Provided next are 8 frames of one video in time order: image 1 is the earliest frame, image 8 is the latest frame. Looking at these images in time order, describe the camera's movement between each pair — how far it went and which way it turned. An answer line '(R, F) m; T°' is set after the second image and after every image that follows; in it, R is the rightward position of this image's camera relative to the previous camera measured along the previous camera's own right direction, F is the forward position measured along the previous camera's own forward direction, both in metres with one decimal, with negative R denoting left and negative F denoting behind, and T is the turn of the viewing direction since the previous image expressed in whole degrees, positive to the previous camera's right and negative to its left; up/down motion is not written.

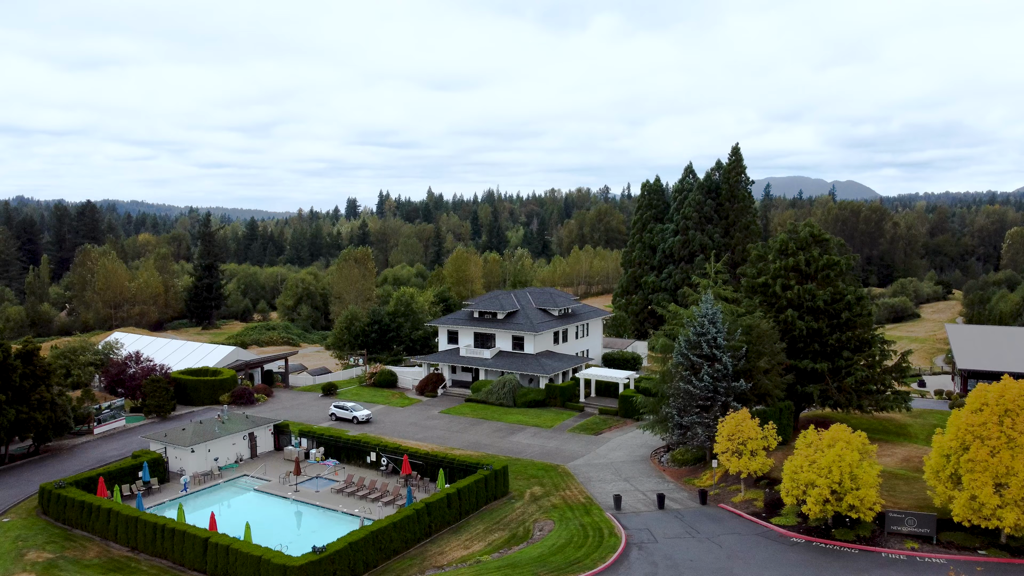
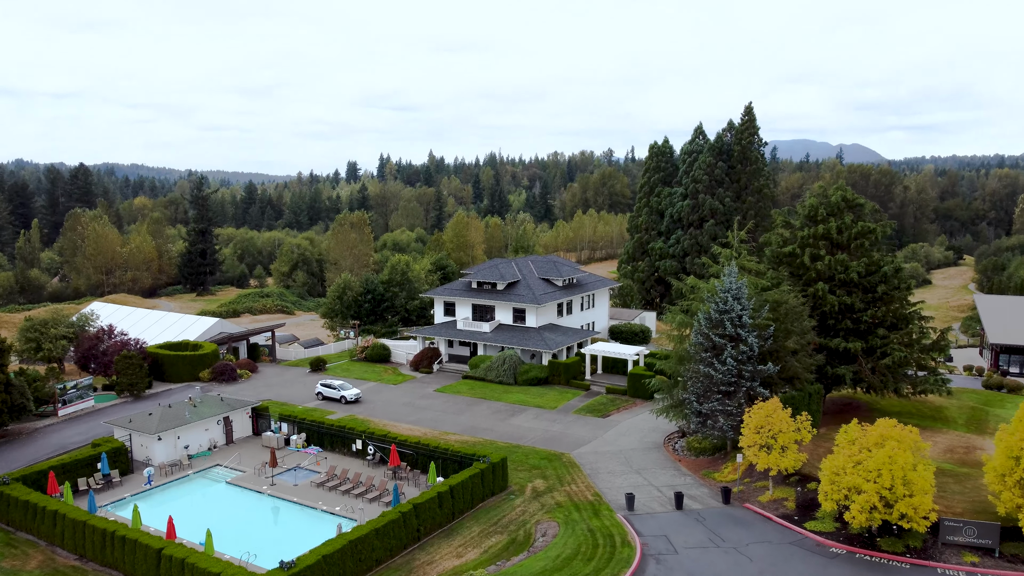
(+0.1, +3.7) m; 0°
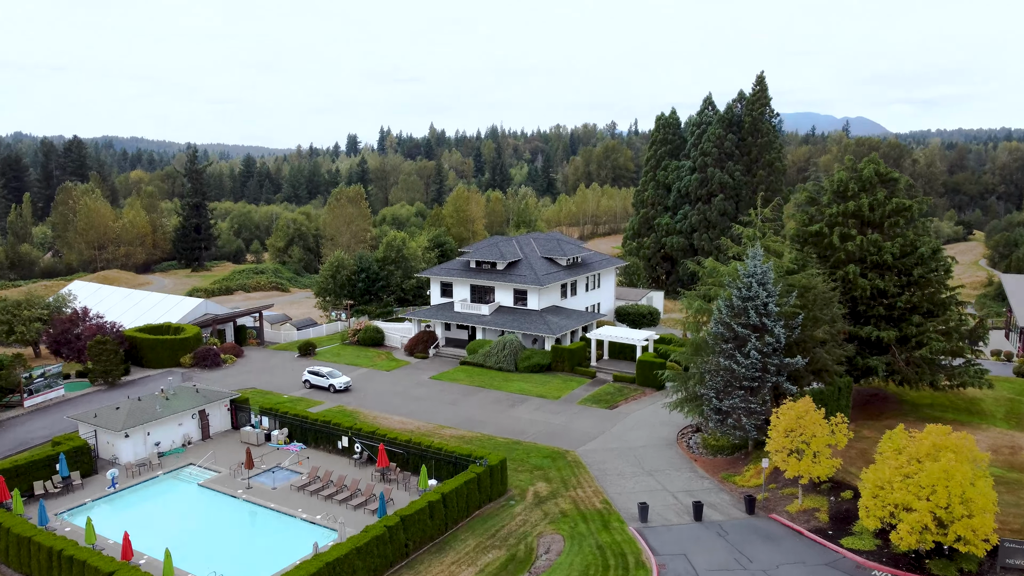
(+0.1, +3.0) m; 0°
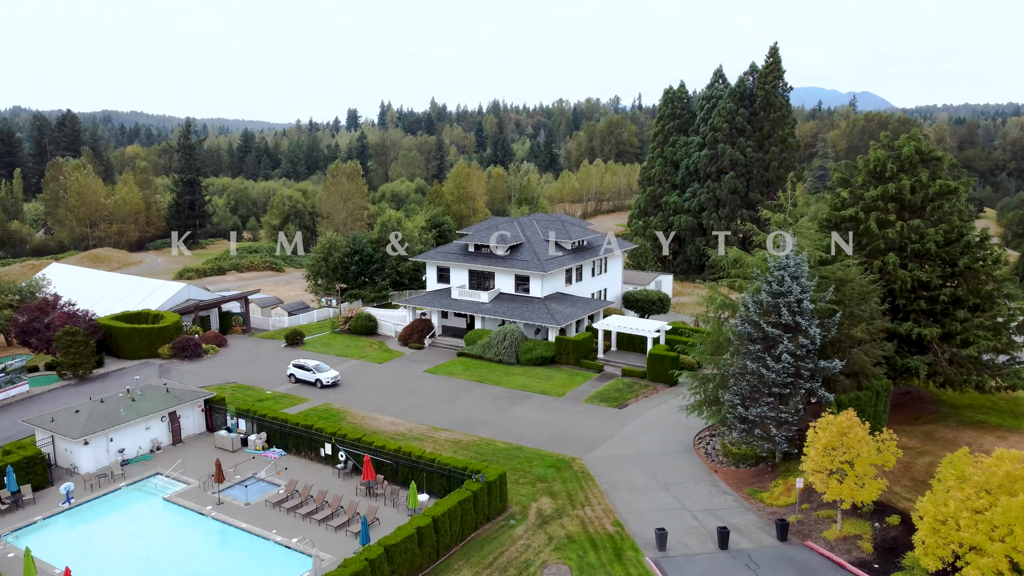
(0.0, +3.1) m; 0°
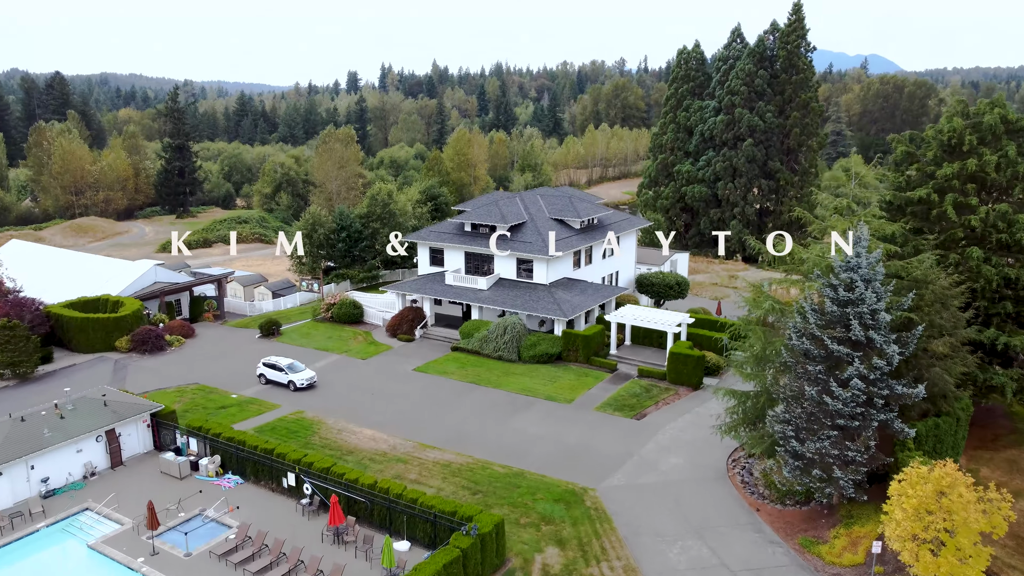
(+0.1, +4.9) m; 0°
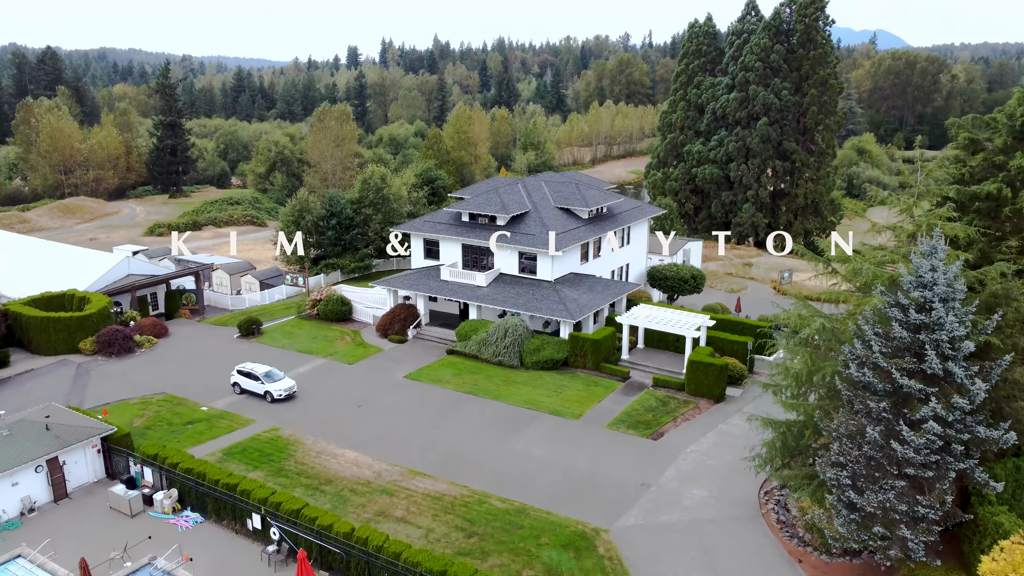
(0.0, +3.4) m; 0°
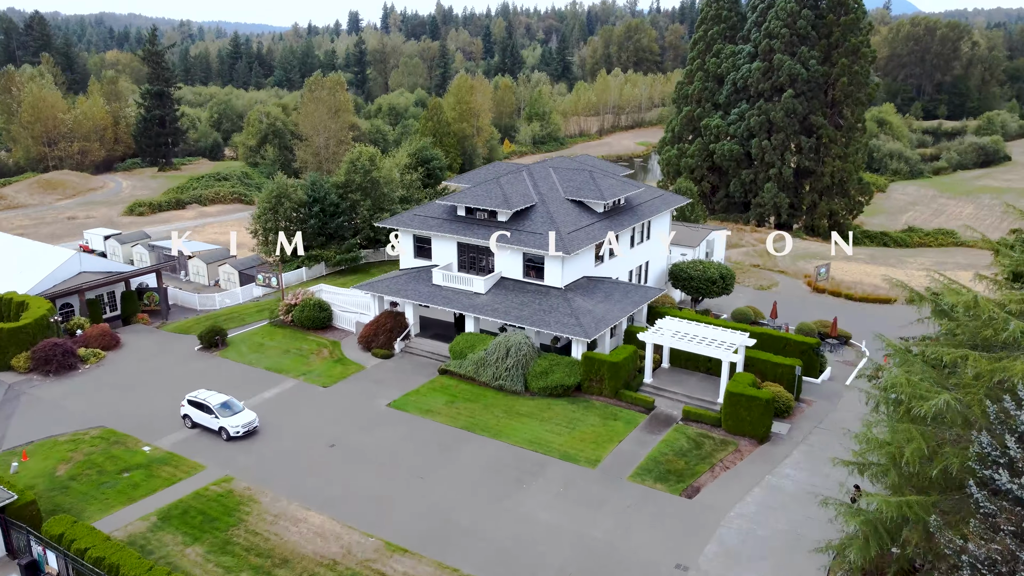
(0.0, +5.1) m; 0°
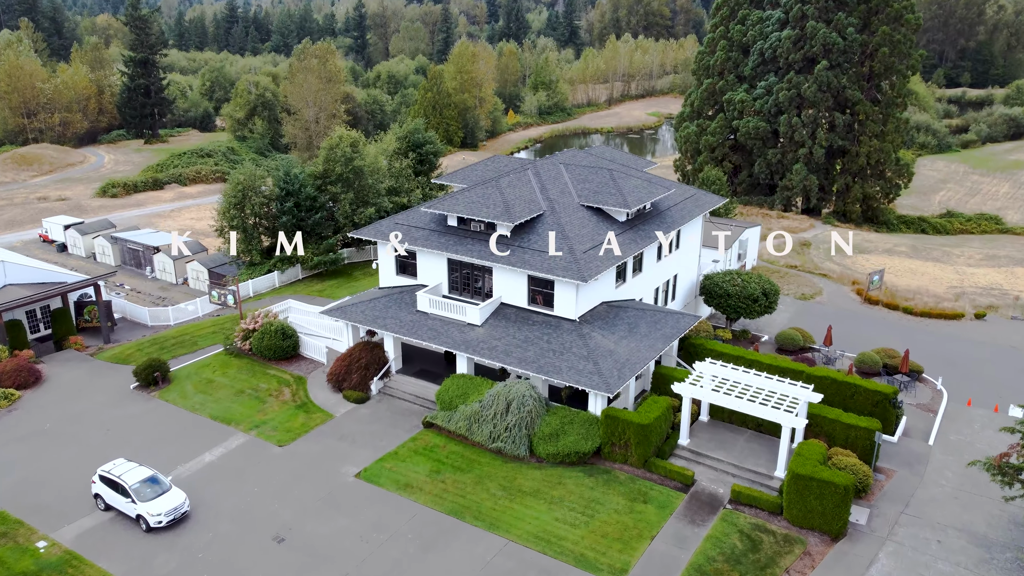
(+0.1, +5.8) m; 0°
